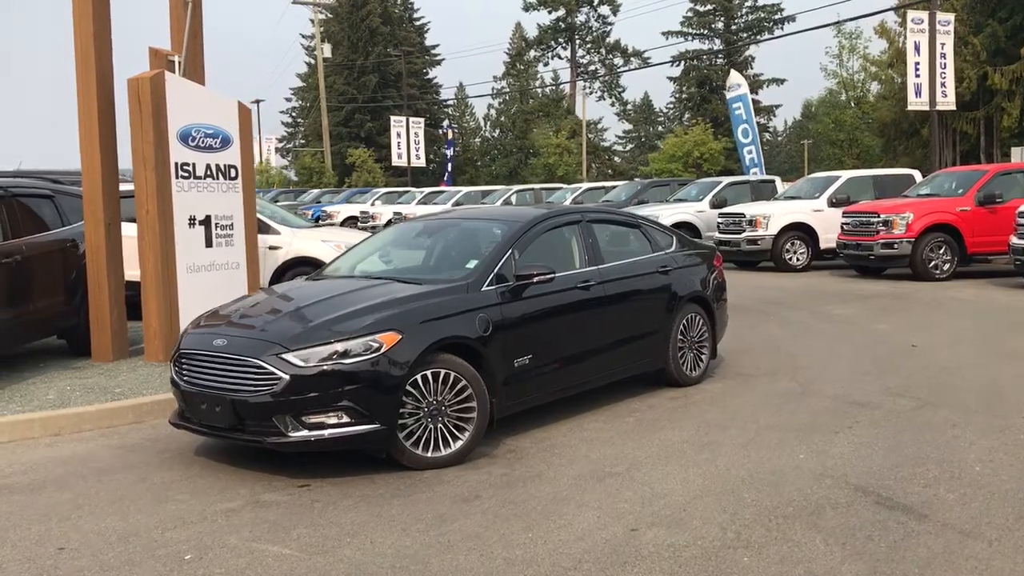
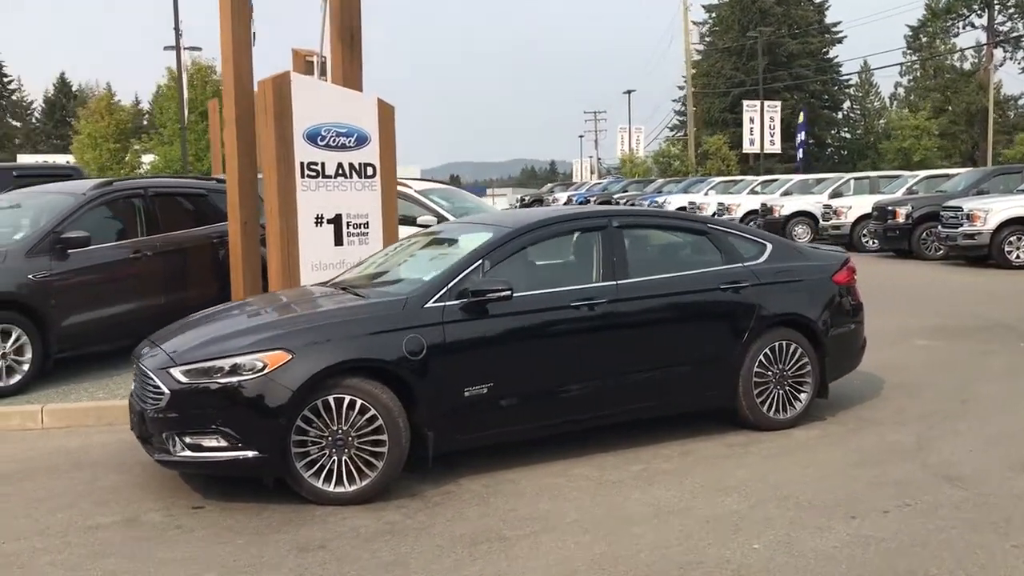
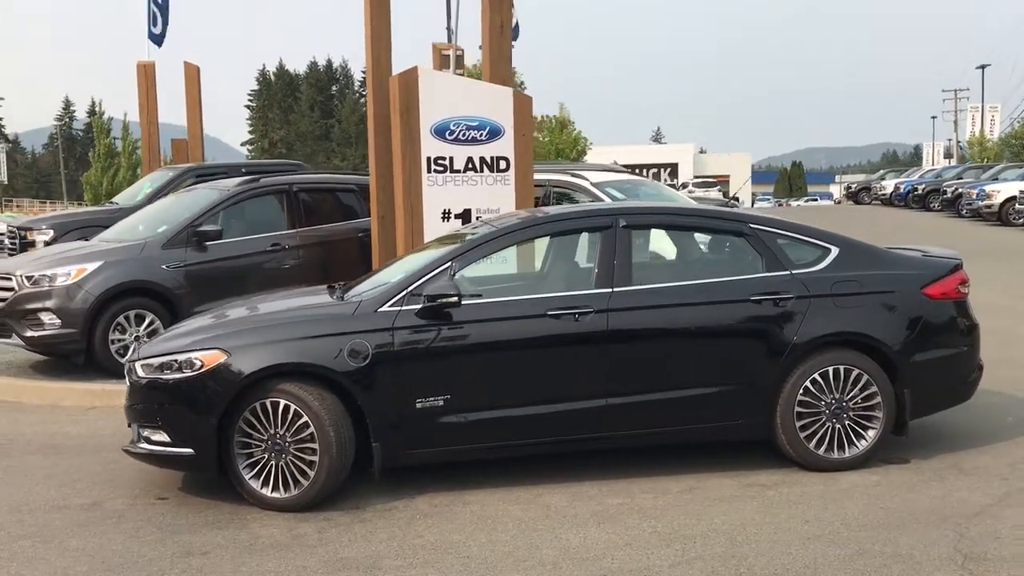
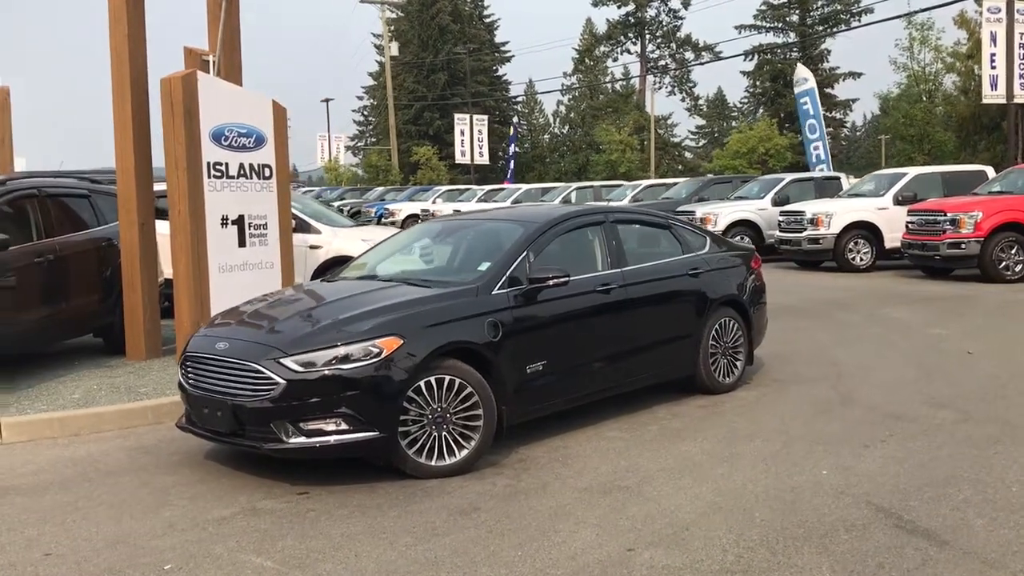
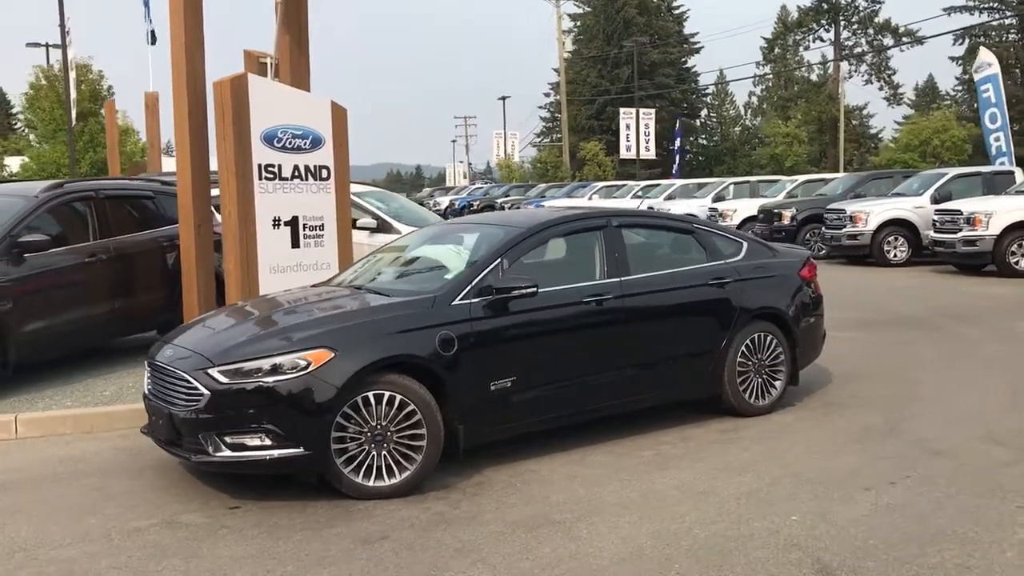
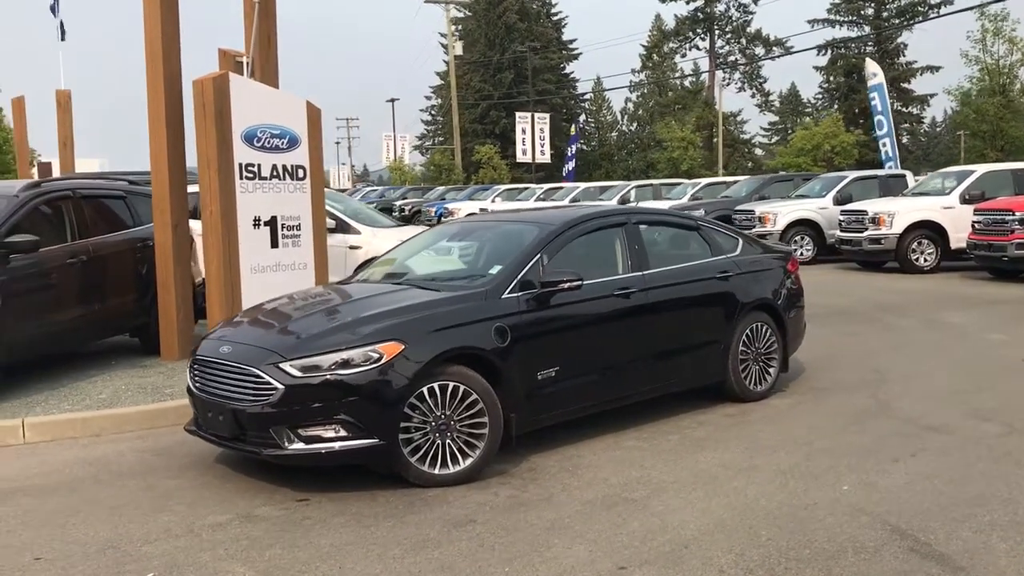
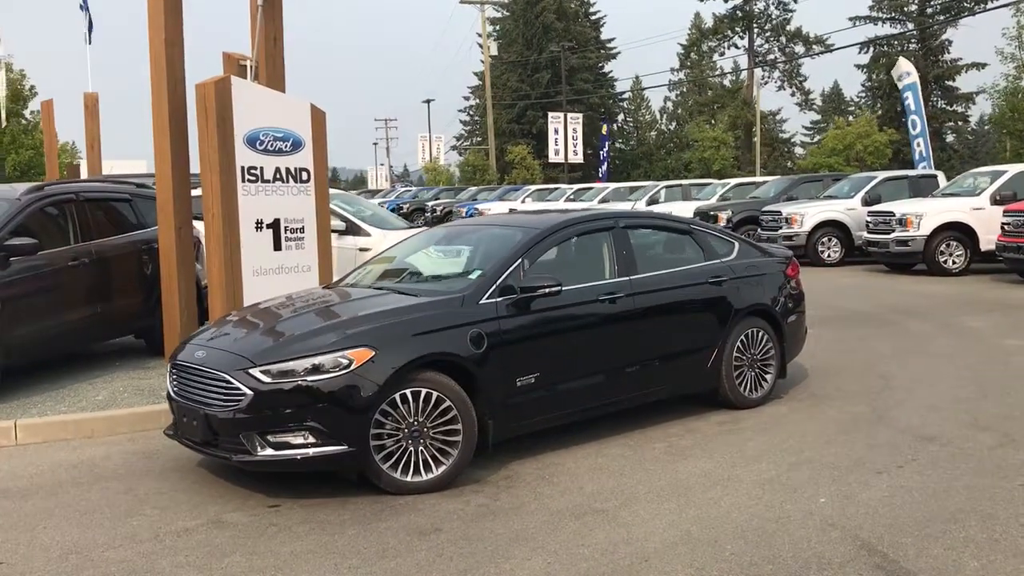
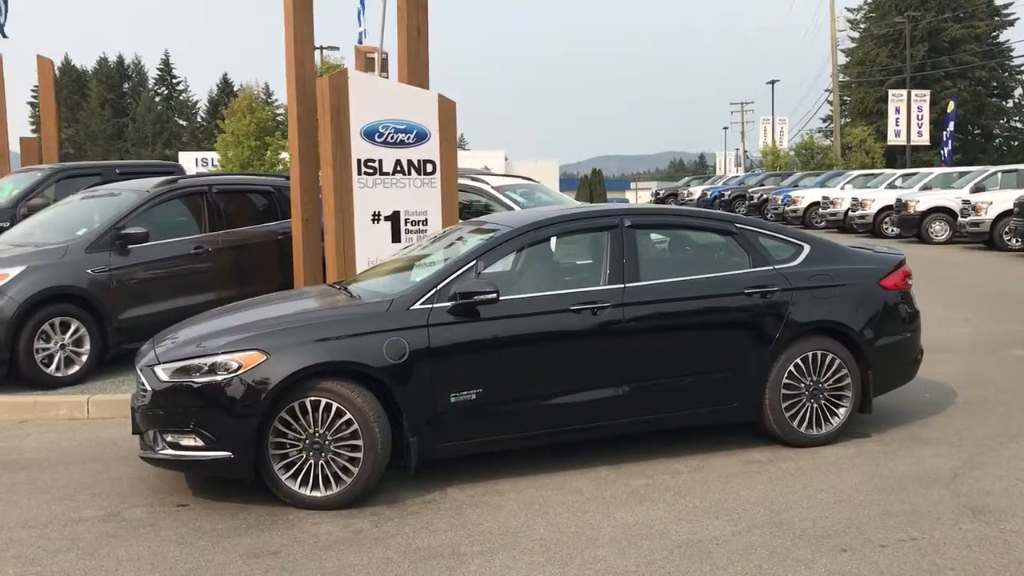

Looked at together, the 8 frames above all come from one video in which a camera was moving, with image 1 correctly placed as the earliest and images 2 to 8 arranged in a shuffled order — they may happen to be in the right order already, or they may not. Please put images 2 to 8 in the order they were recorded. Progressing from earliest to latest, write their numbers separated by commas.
4, 6, 7, 5, 2, 8, 3
